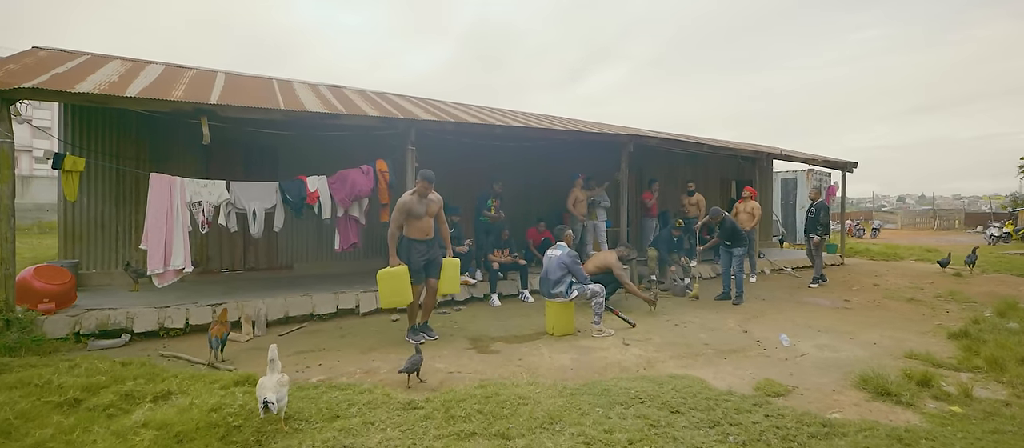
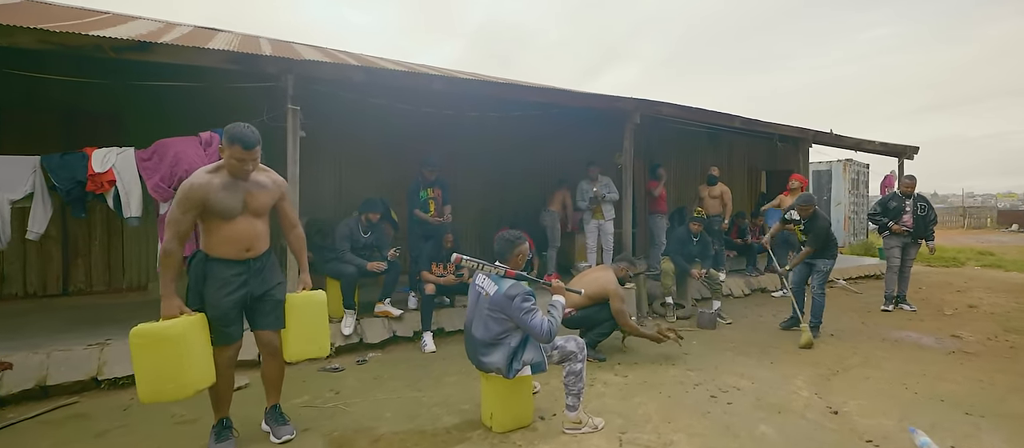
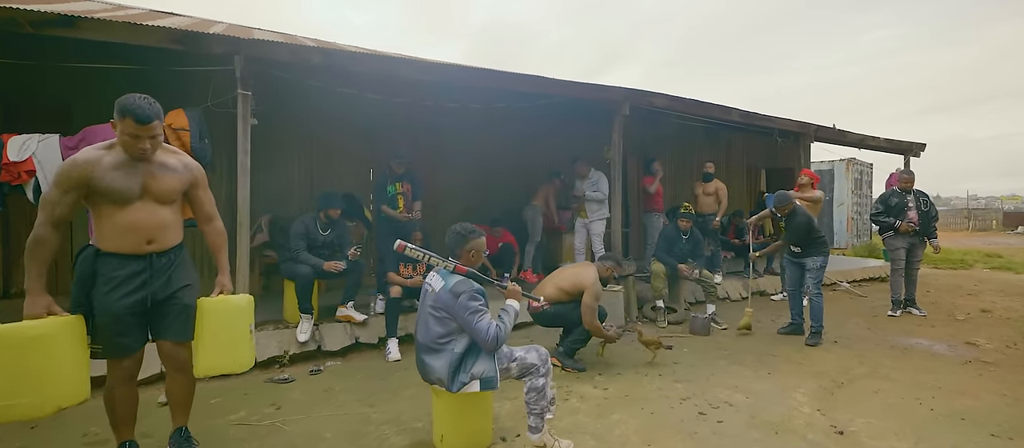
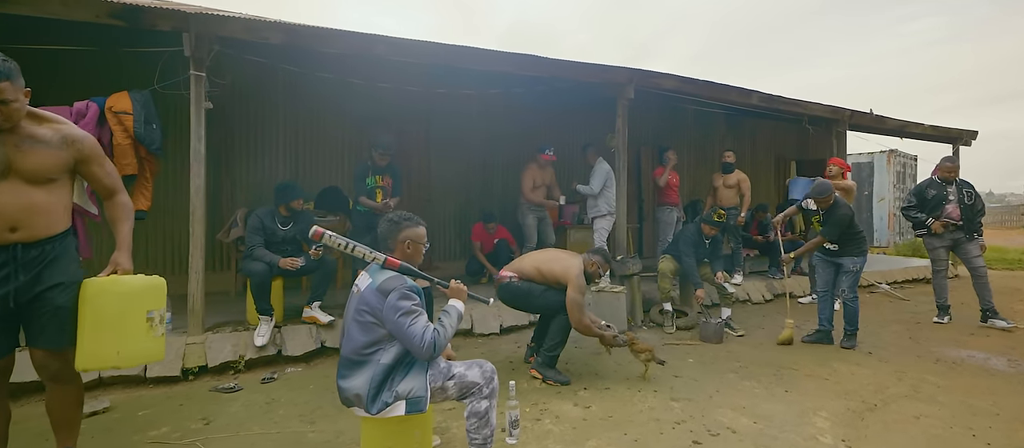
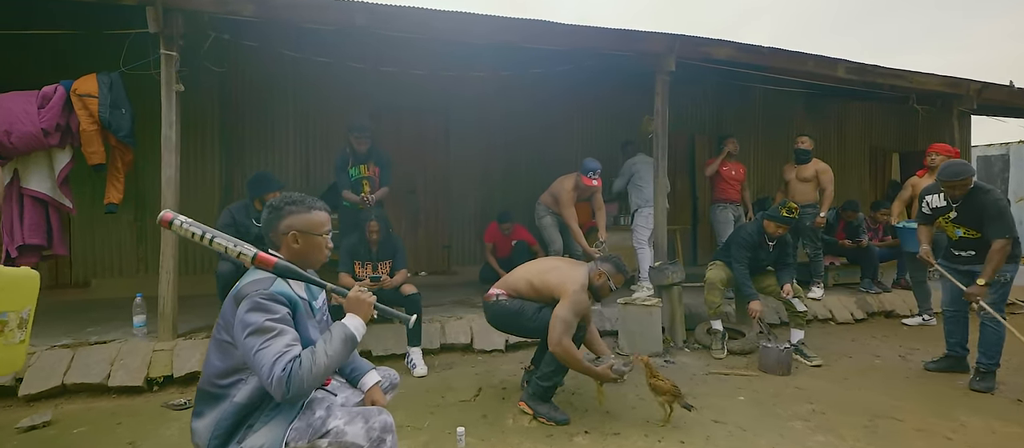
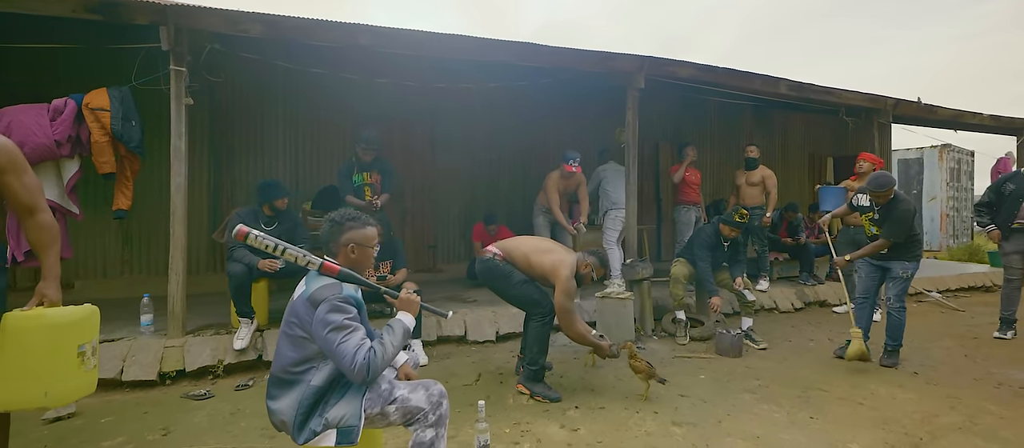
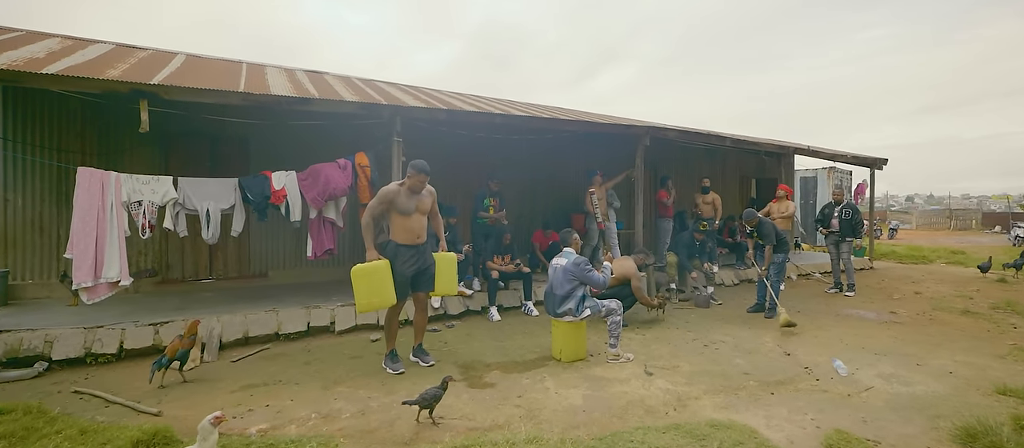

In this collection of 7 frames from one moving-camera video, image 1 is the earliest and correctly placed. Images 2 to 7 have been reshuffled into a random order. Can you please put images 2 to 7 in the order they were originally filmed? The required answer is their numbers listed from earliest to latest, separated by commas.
7, 2, 3, 4, 6, 5
